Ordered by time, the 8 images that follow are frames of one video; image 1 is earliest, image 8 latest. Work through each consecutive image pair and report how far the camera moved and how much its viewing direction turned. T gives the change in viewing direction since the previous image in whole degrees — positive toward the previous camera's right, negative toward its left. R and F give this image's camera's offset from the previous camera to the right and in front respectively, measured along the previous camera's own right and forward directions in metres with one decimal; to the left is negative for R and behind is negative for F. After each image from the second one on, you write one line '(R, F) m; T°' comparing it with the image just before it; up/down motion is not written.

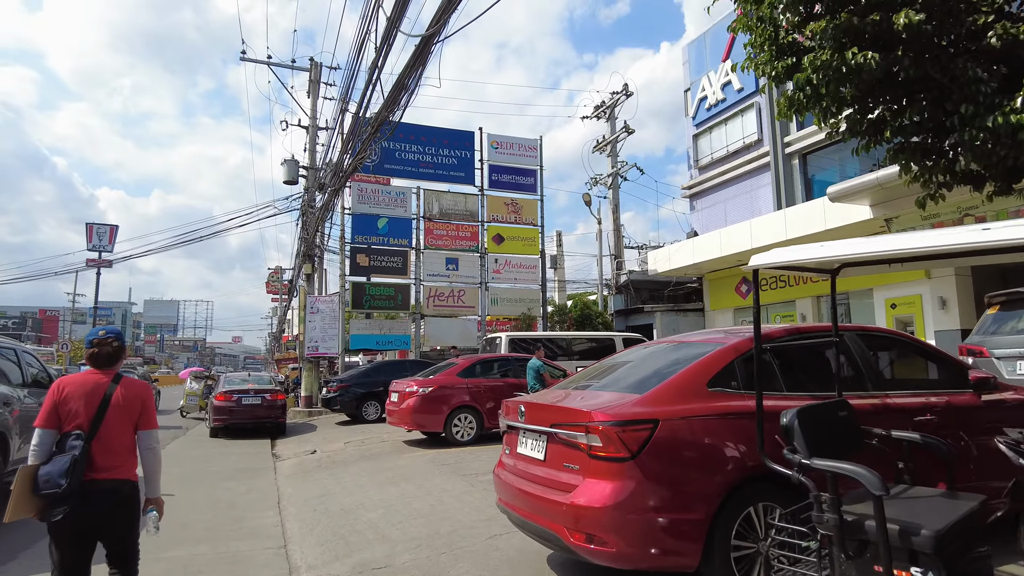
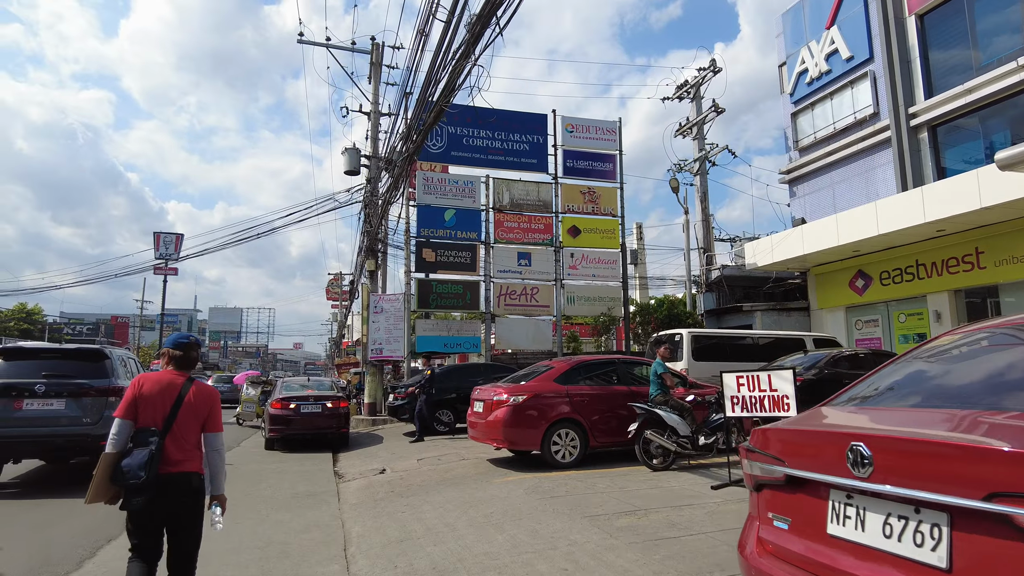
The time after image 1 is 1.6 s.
(-0.7, +1.8) m; -4°
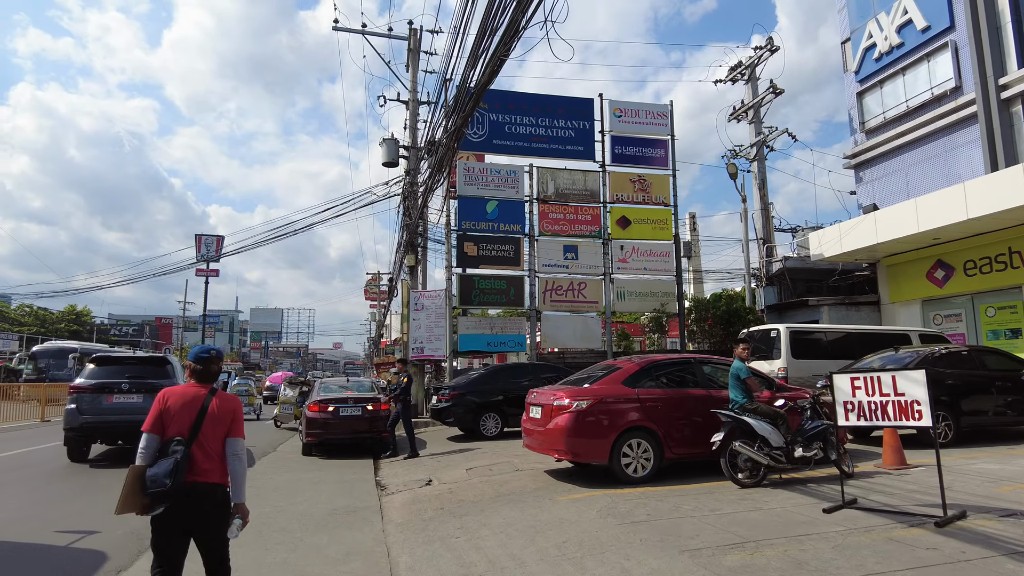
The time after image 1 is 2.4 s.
(-0.3, +0.9) m; -3°
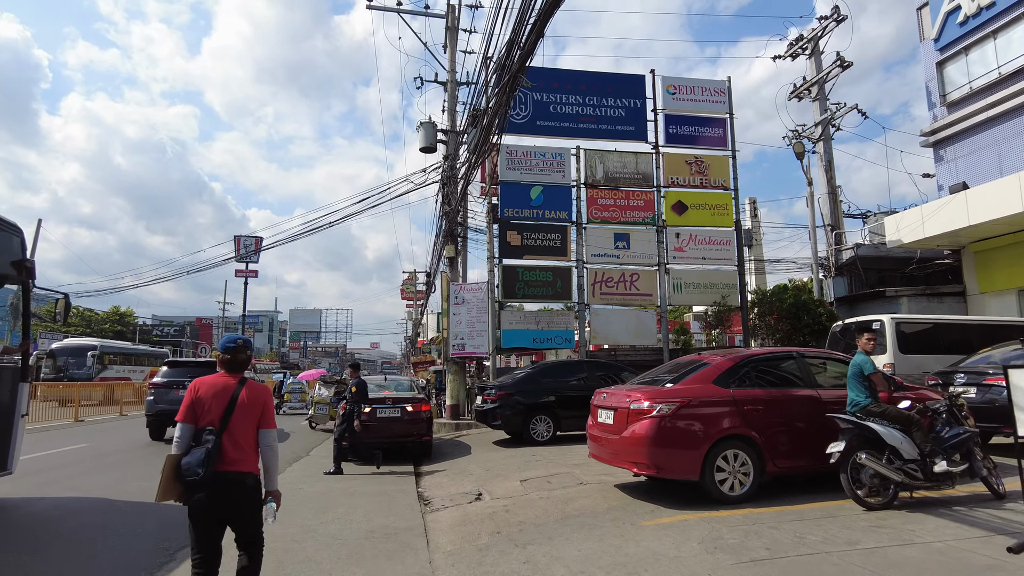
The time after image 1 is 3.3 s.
(-0.3, +1.1) m; -3°
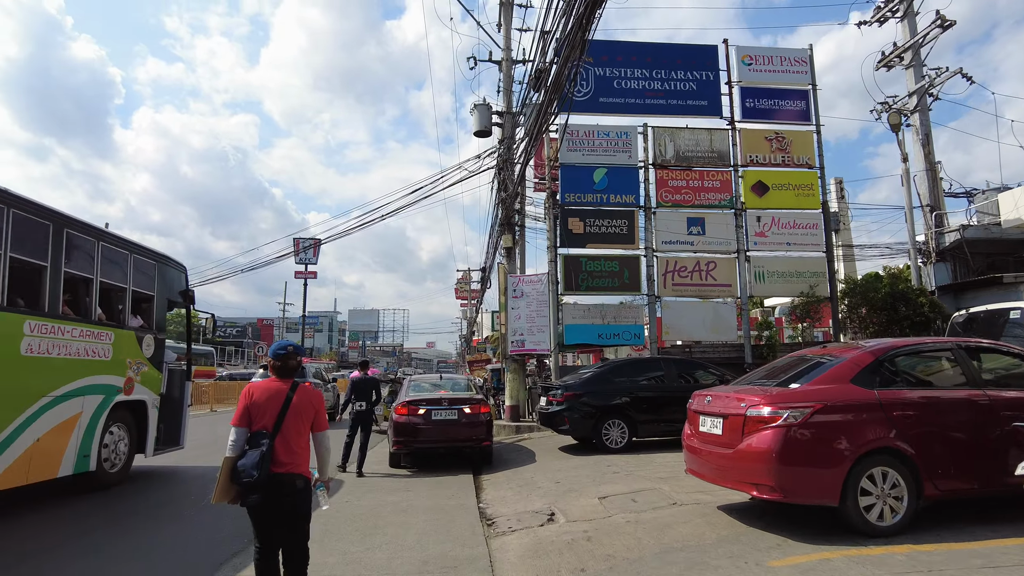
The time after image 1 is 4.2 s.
(-0.2, +1.1) m; -4°
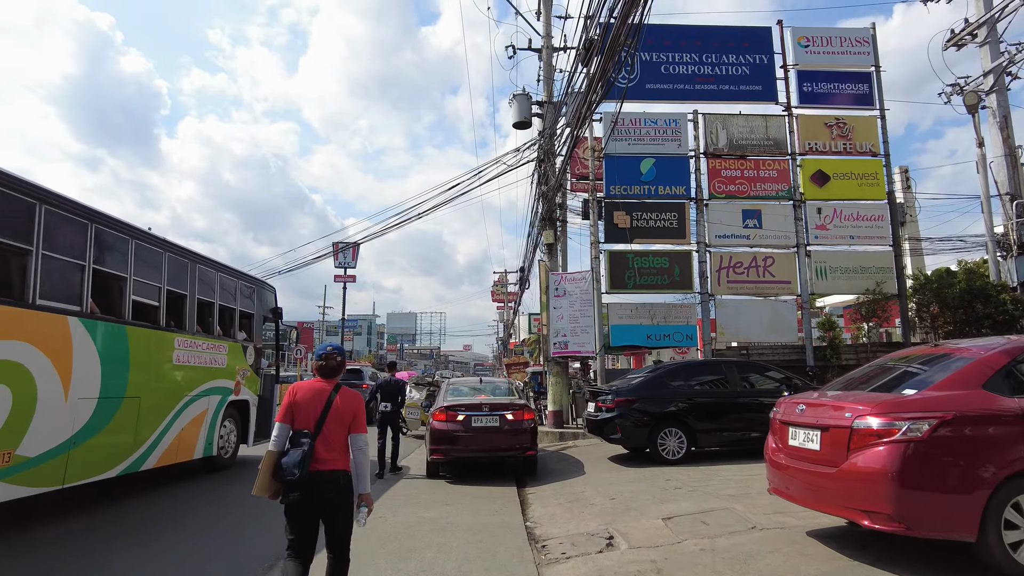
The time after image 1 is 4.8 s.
(-0.1, +0.7) m; -3°
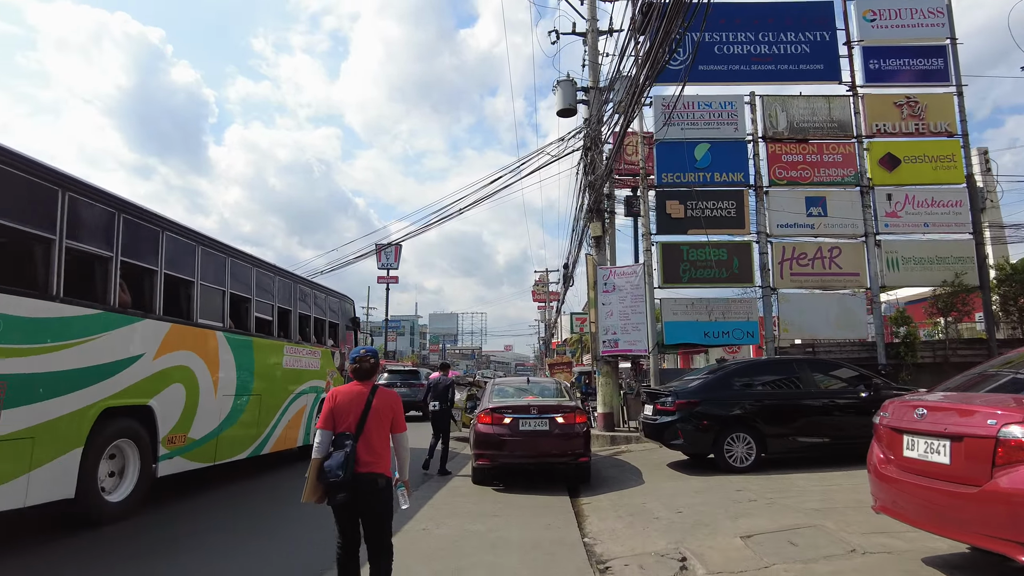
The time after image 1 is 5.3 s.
(-0.1, +0.6) m; -3°
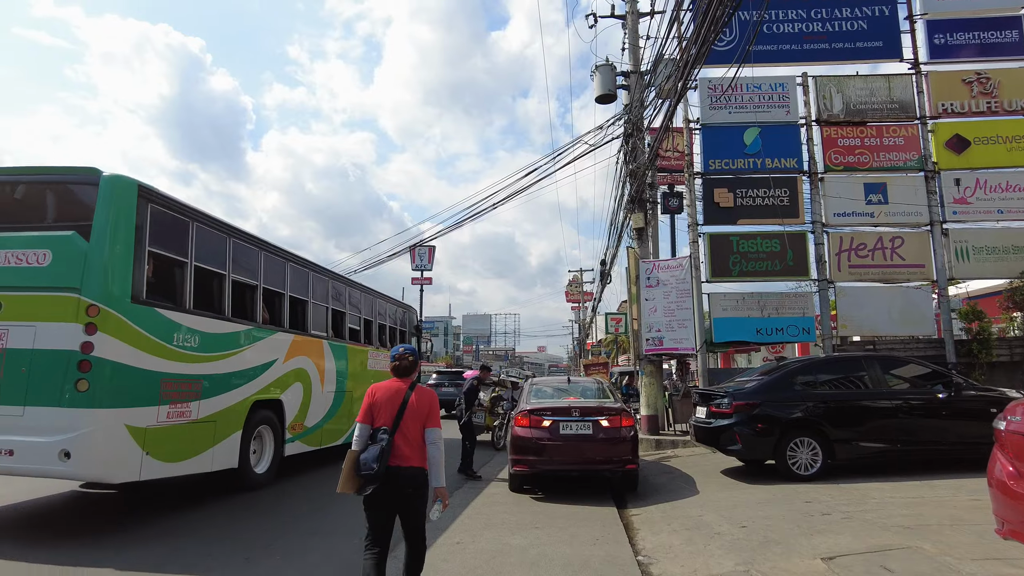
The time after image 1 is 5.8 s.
(-0.1, +0.6) m; -3°
